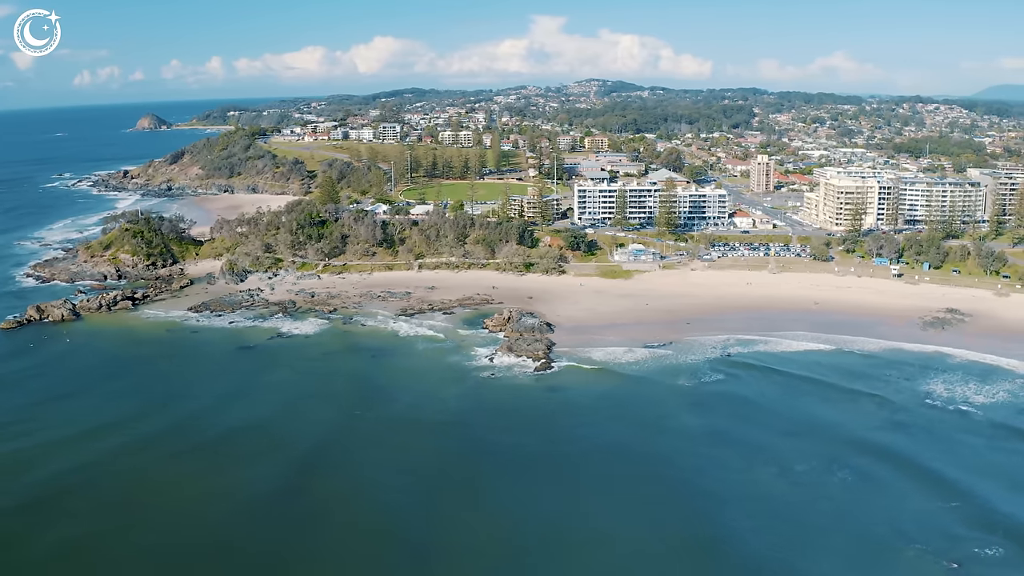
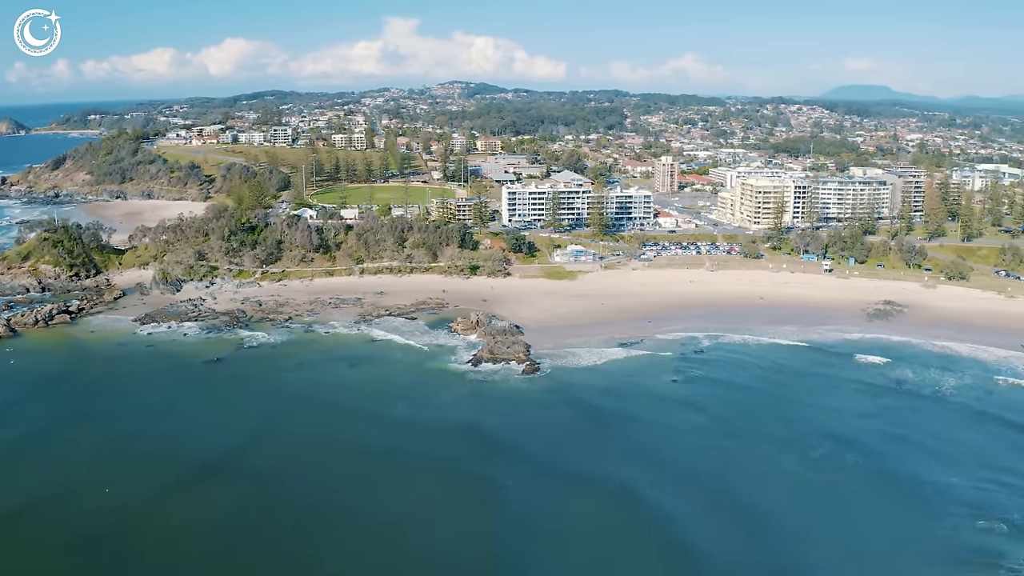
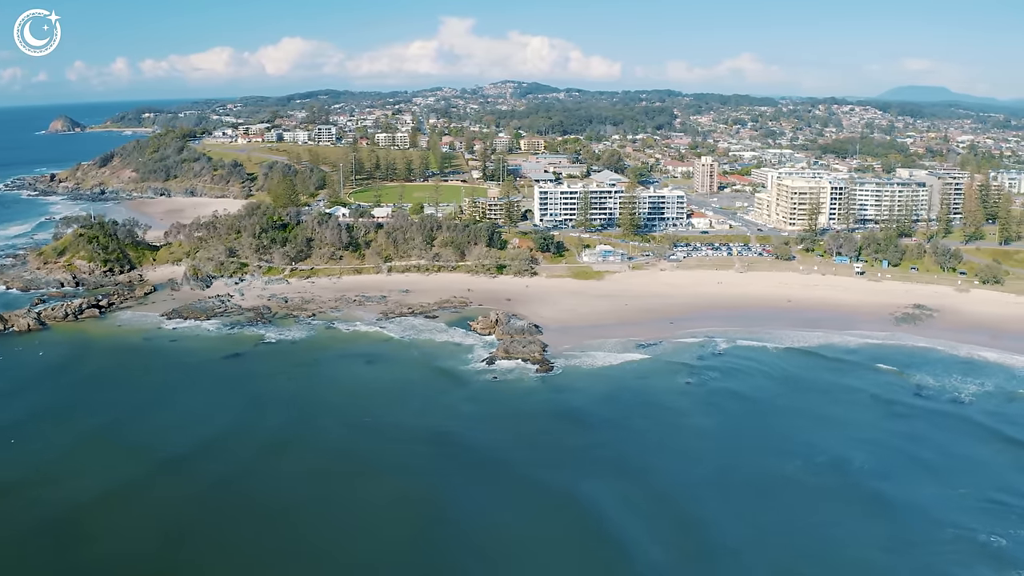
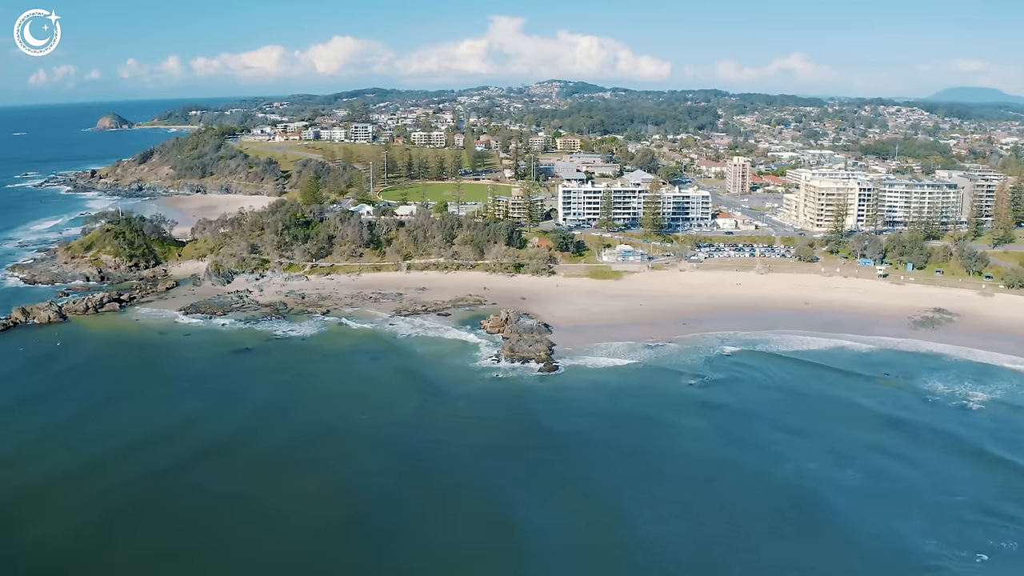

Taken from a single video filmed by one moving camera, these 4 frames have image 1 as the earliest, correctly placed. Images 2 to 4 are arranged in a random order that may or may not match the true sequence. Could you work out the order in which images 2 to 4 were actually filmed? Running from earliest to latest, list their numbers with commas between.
4, 3, 2
